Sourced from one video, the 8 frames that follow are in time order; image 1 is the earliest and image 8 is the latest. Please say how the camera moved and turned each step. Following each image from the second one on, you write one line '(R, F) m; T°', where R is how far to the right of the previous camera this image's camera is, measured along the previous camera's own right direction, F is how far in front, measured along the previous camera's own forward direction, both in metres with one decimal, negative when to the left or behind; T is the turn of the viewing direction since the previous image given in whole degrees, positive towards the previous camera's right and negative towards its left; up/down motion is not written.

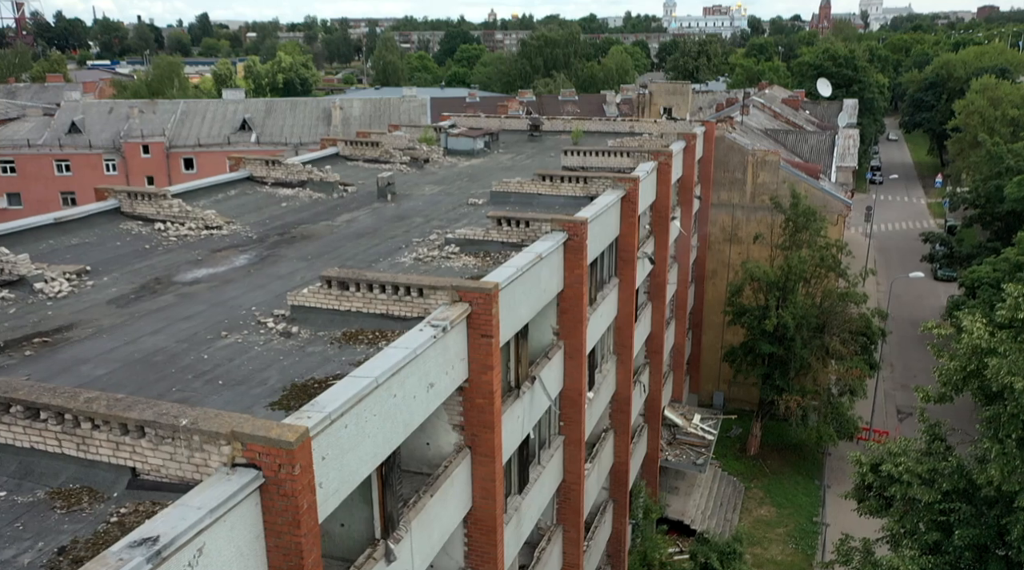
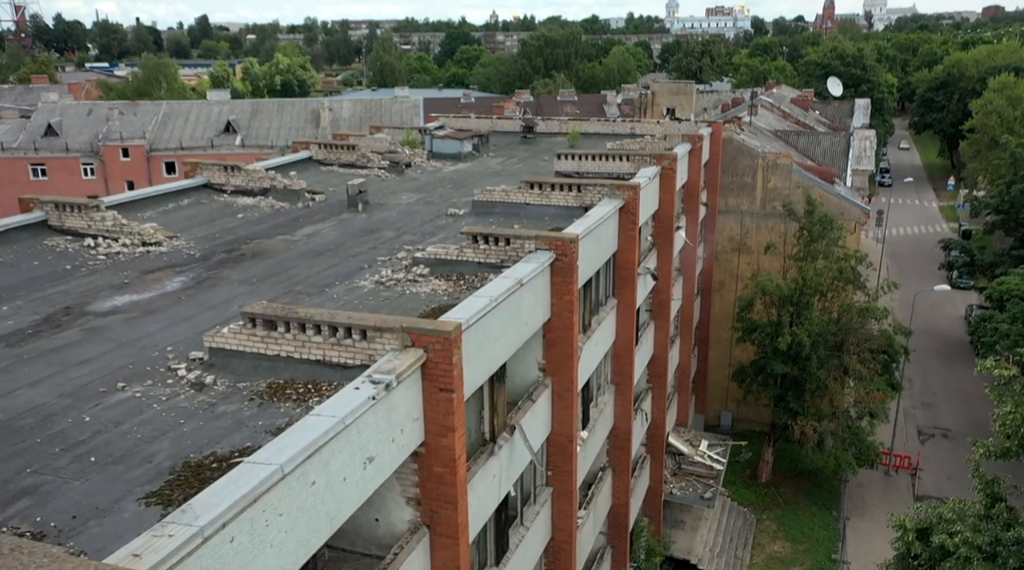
(+0.4, +2.5) m; 0°
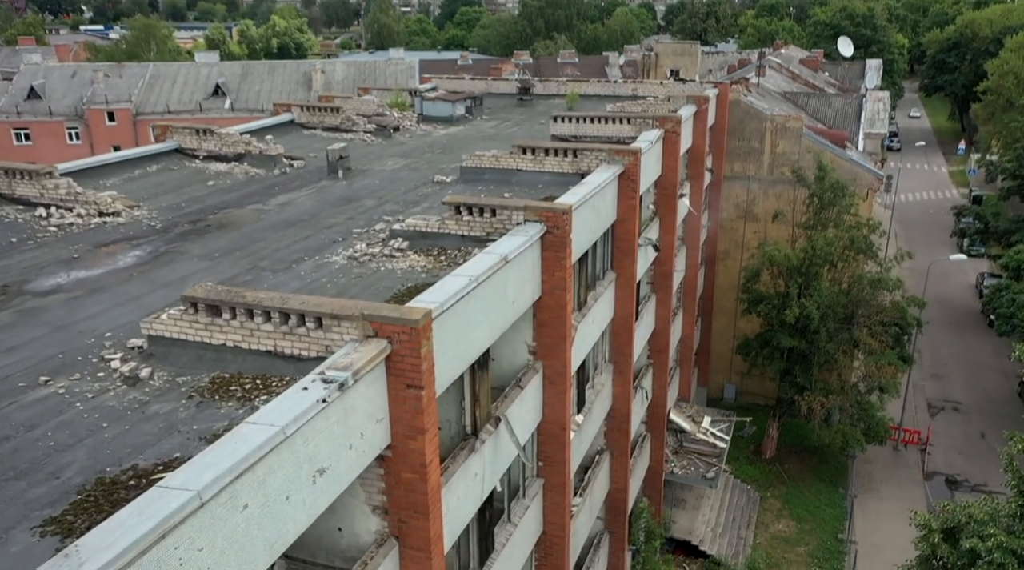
(+0.2, +1.3) m; 0°
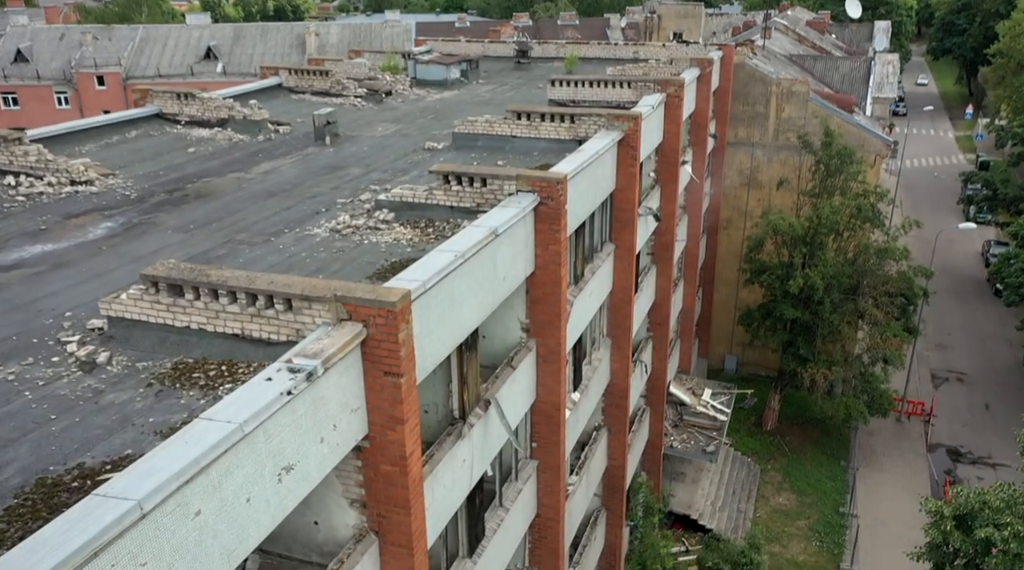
(+0.1, +0.7) m; 0°
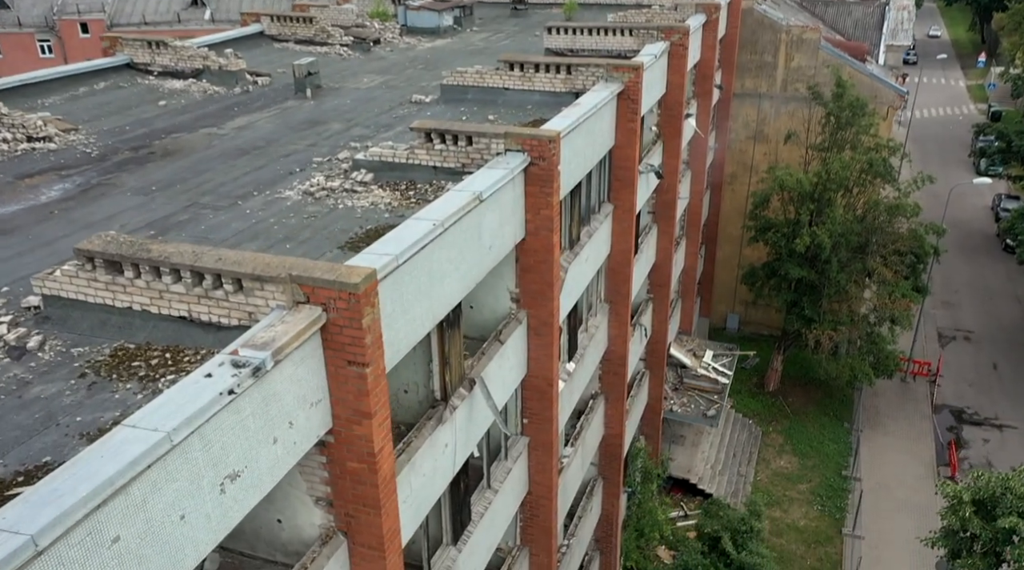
(+0.2, +0.9) m; 0°
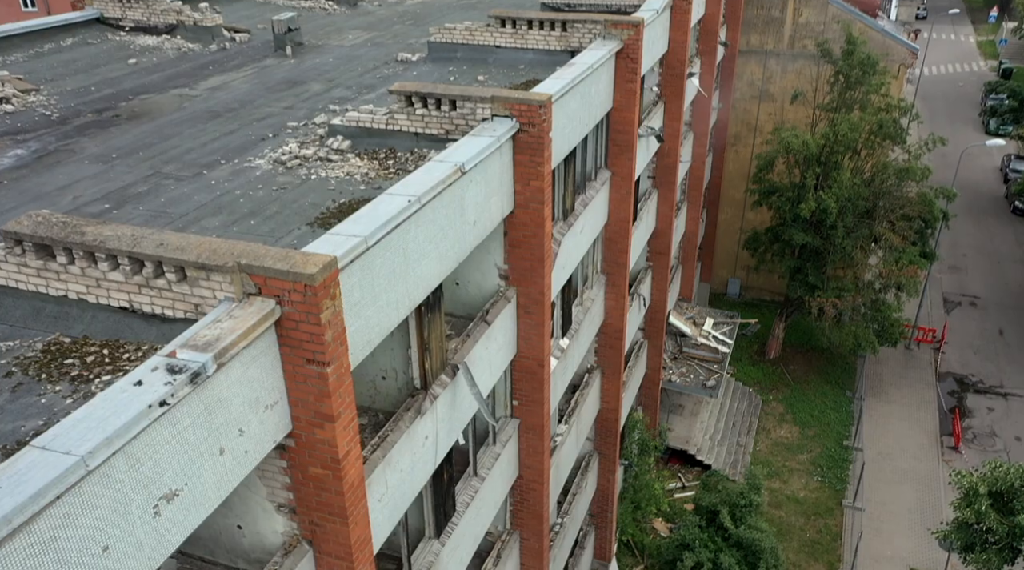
(+0.2, +0.8) m; 0°
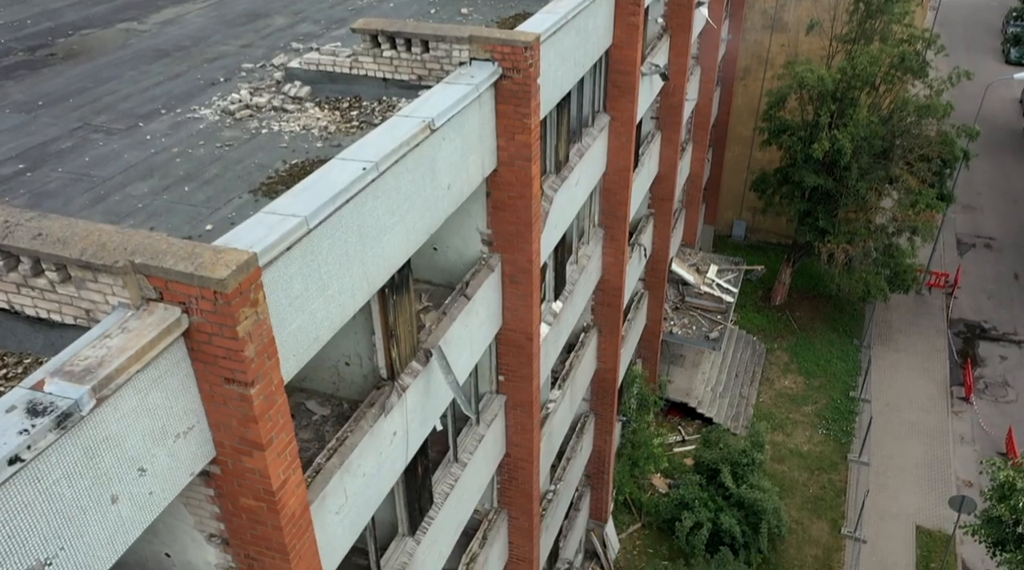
(+0.2, +1.3) m; 0°
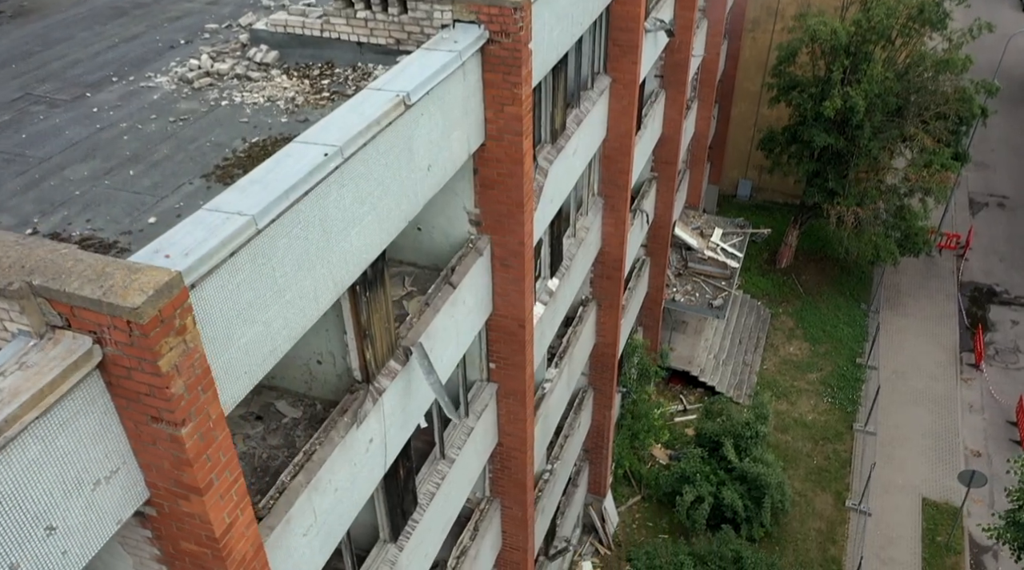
(+0.1, +0.8) m; 0°
